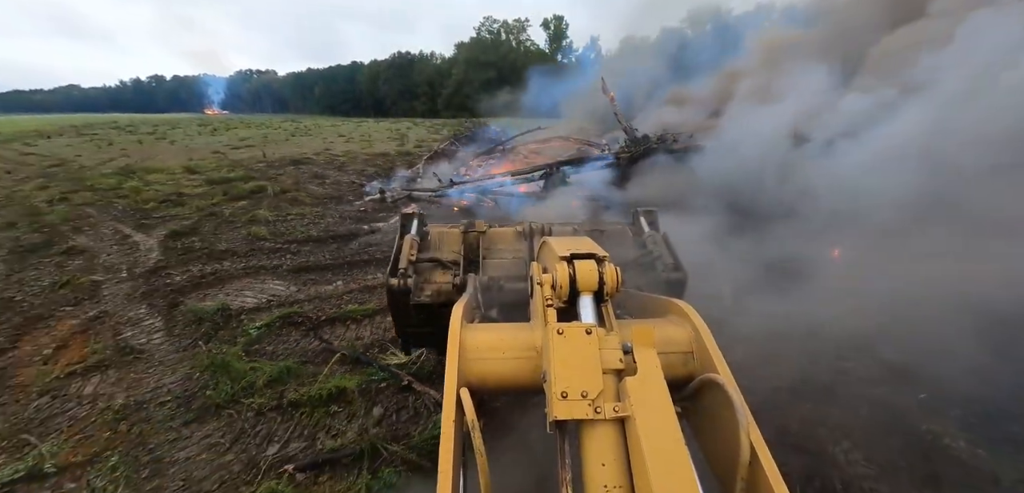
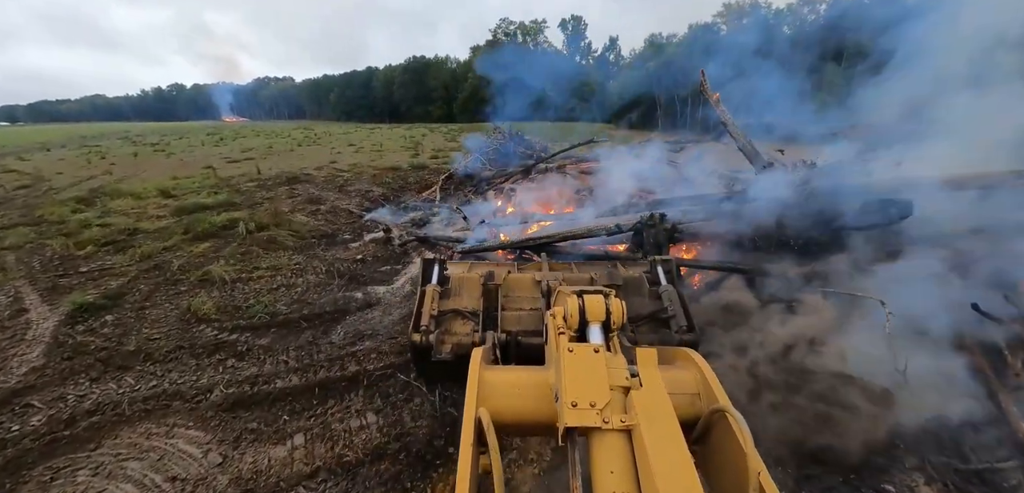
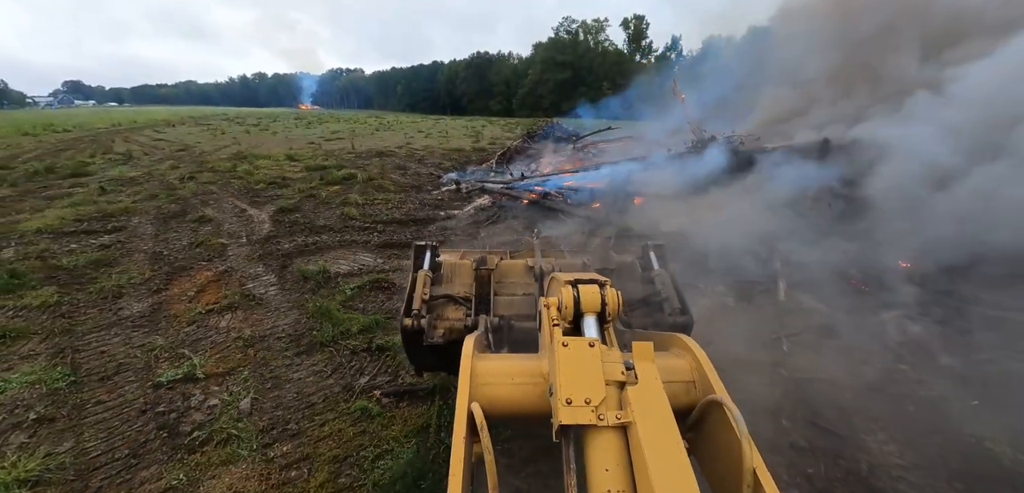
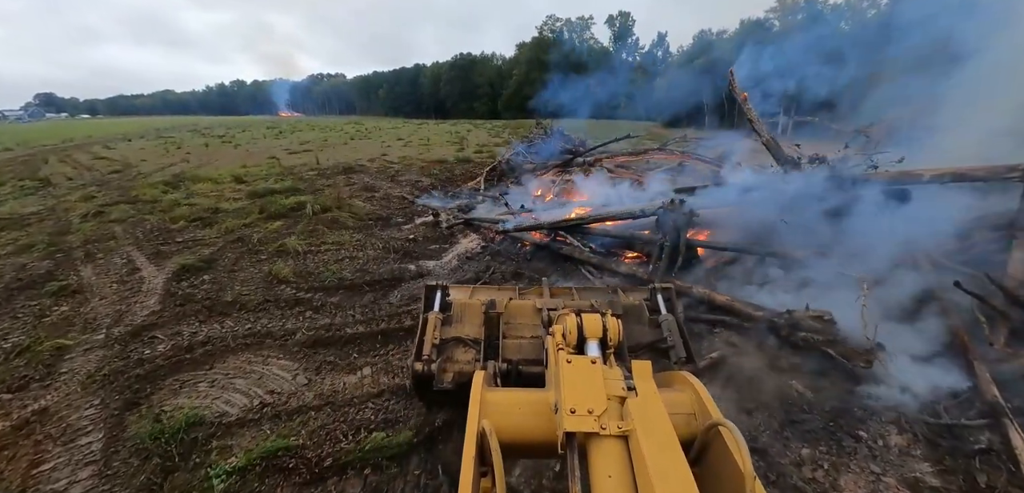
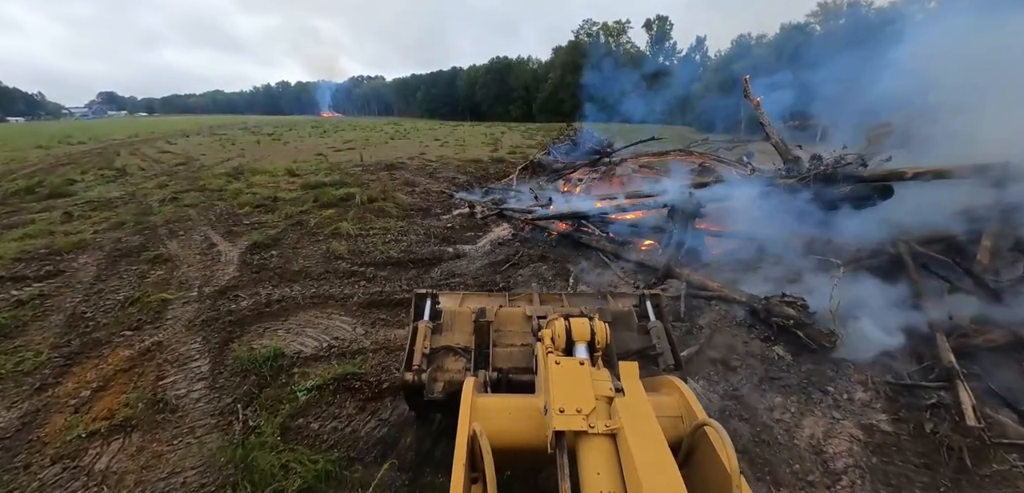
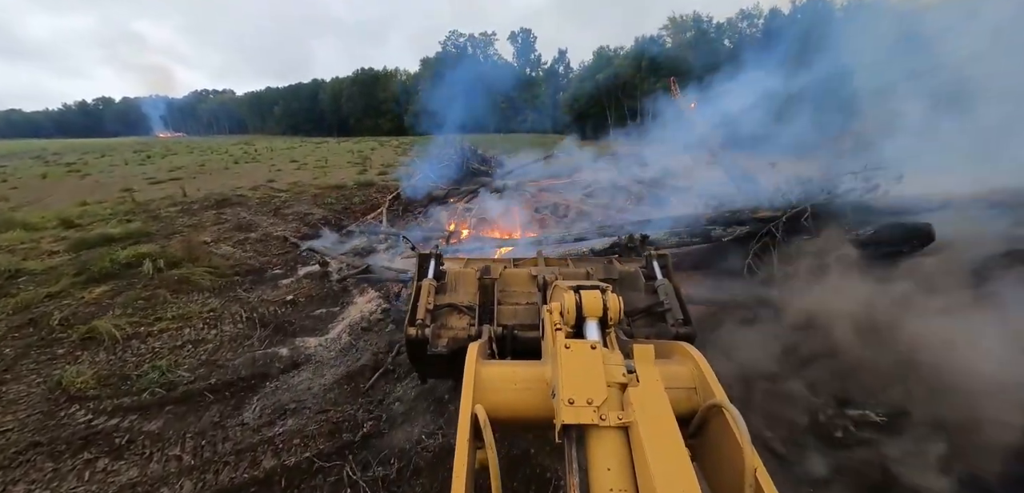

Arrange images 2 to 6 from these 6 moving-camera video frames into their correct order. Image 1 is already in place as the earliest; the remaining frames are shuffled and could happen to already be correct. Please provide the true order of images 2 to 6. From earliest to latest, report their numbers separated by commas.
3, 5, 4, 2, 6
